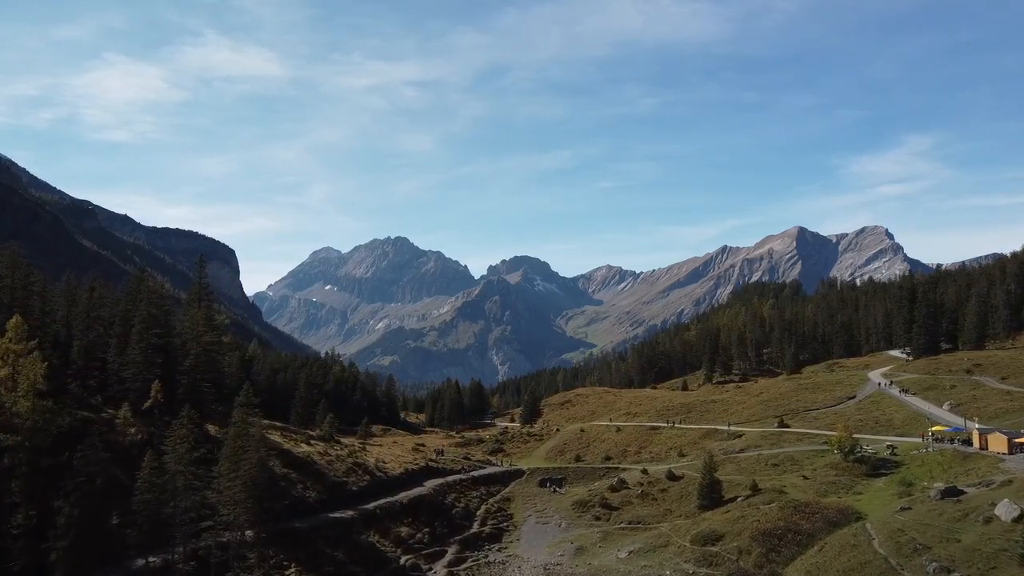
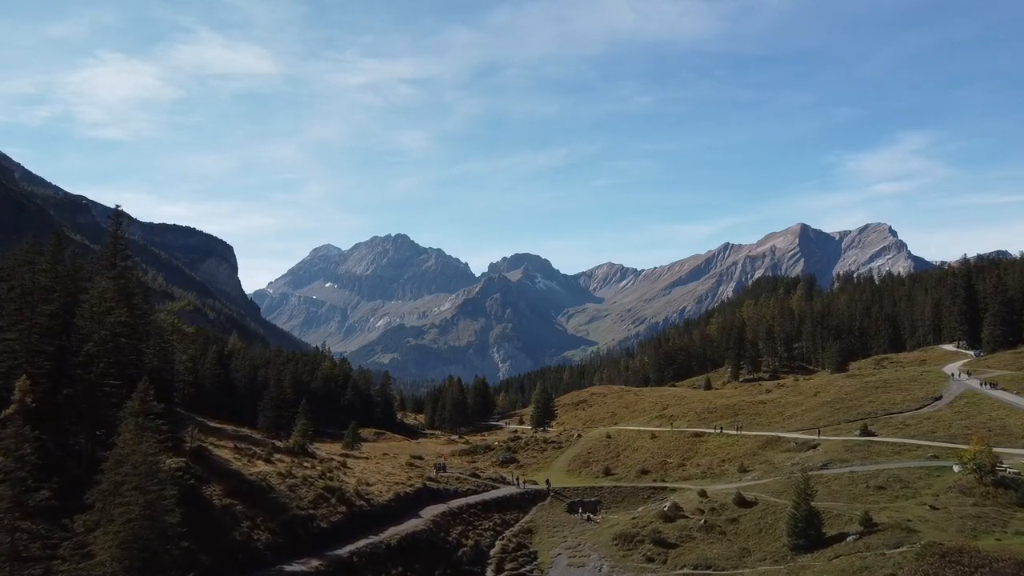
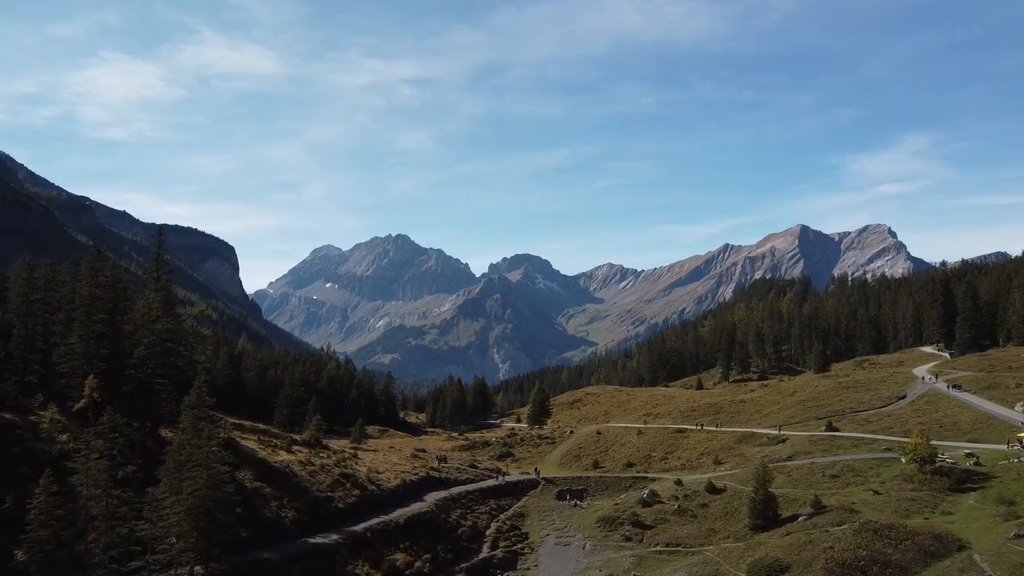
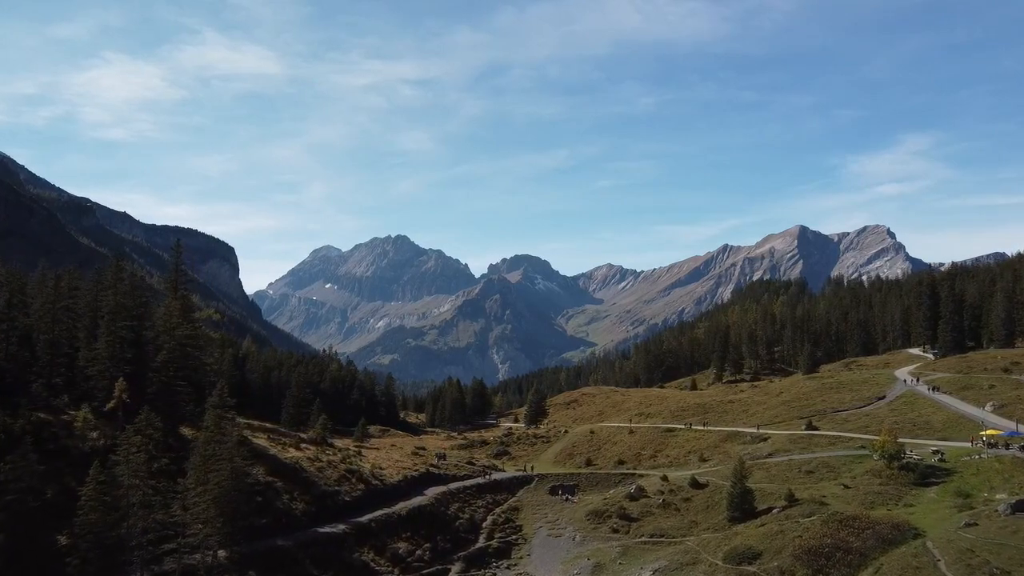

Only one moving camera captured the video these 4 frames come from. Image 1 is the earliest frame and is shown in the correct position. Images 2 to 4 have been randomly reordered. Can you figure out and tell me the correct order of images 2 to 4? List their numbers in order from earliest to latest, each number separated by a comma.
4, 3, 2
